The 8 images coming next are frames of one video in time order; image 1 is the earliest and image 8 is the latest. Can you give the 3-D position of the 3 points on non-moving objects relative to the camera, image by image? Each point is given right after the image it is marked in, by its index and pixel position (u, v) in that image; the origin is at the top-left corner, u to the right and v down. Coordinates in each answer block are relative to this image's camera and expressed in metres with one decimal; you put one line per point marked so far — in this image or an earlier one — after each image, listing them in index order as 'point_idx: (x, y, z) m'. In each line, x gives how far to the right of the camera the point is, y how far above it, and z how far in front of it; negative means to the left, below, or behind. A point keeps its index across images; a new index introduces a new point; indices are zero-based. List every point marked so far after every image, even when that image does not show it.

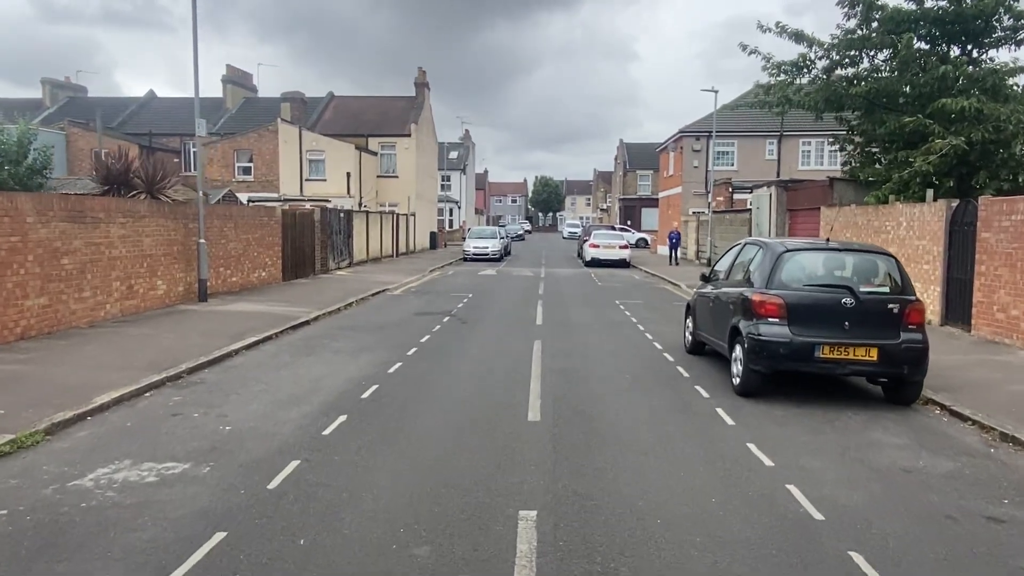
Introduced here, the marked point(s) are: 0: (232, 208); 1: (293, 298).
0: (-6.5, +1.9, +19.0) m
1: (-5.0, -0.1, +18.9) m
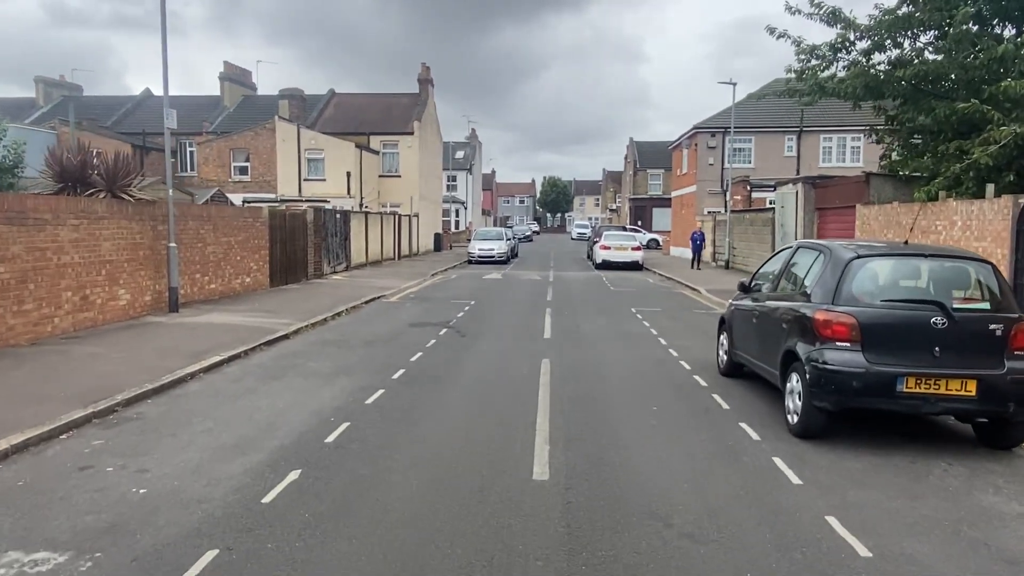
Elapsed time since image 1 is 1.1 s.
0: (-6.4, +1.7, +17.3) m
1: (-4.9, -0.2, +17.2) m
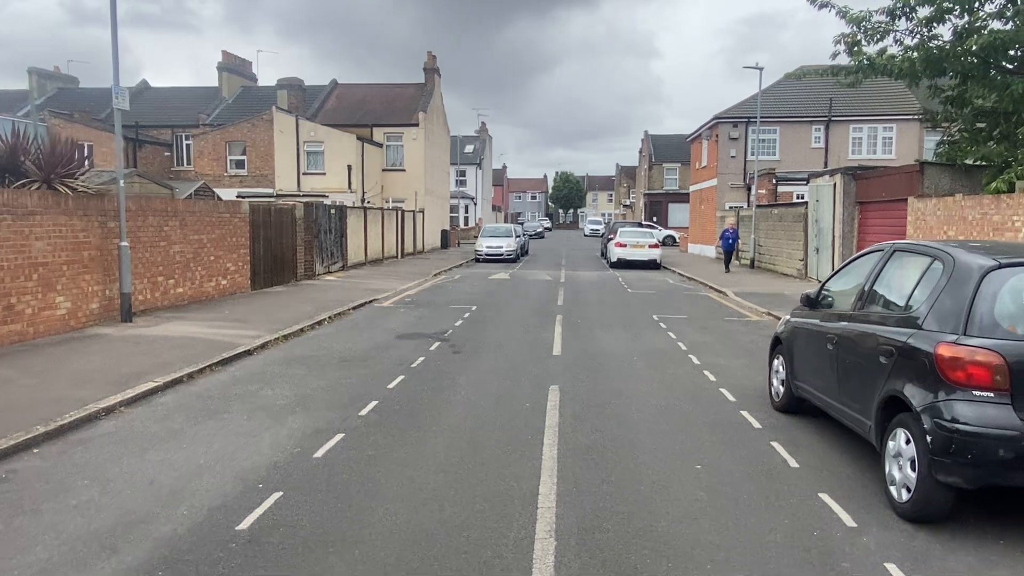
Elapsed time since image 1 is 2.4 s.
0: (-6.3, +1.6, +15.2) m
1: (-4.8, -0.3, +15.1) m
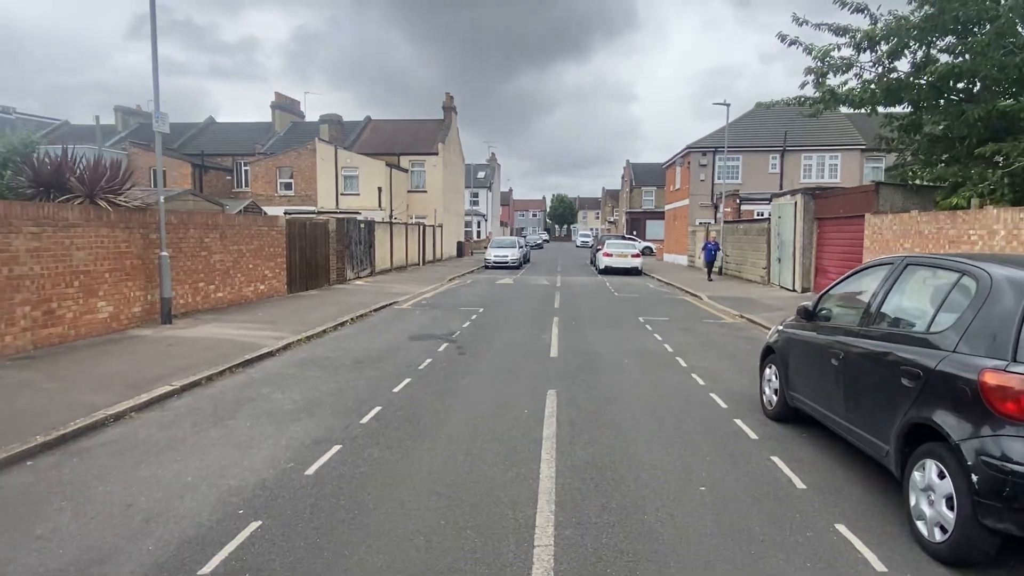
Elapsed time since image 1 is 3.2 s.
0: (-6.2, +1.5, +16.6) m
1: (-4.7, -0.5, +16.4) m
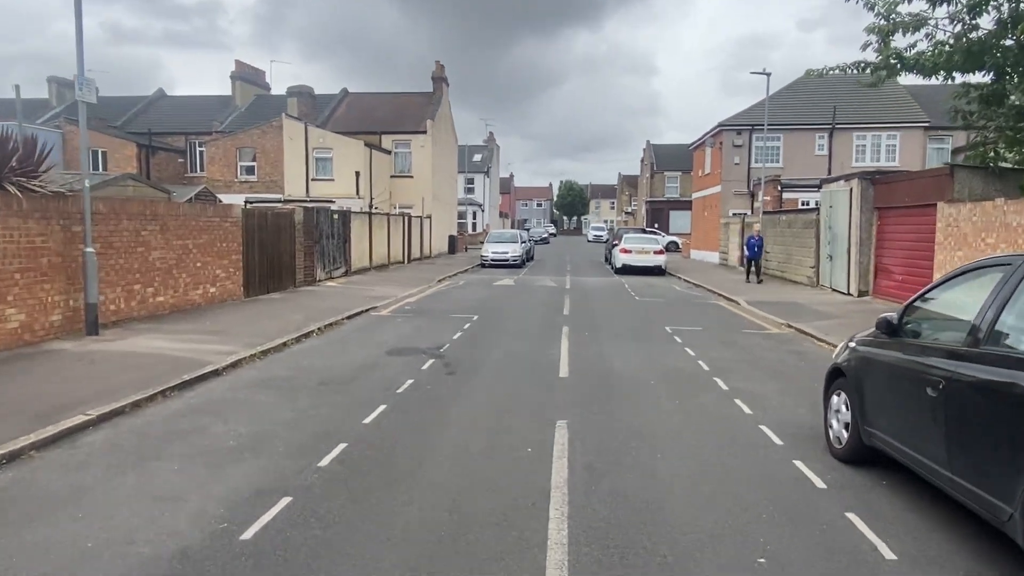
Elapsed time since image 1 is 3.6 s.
0: (-6.2, +1.5, +14.0) m
1: (-4.7, -0.5, +13.8) m
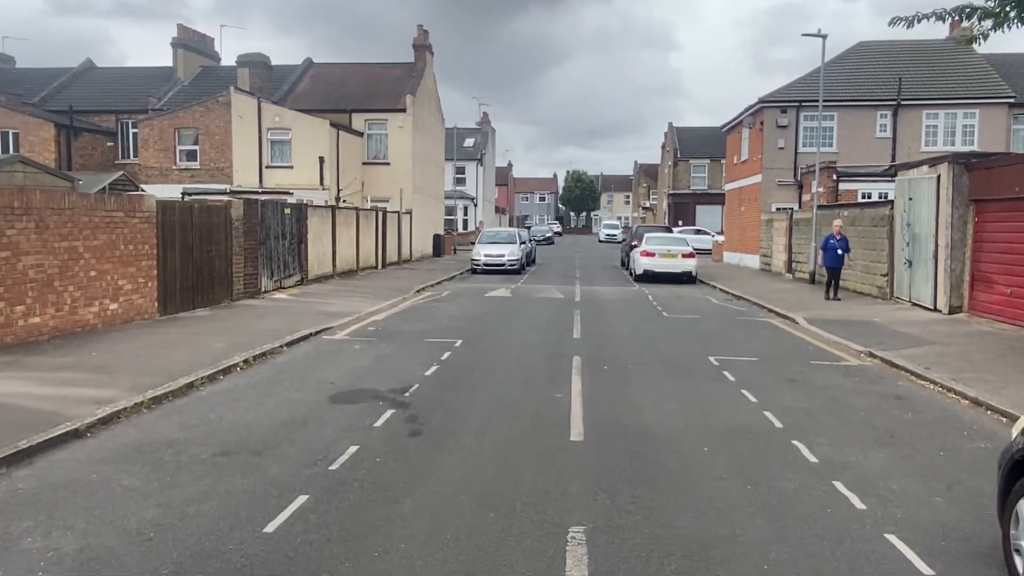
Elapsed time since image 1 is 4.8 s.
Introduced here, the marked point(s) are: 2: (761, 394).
0: (-6.3, +1.3, +10.6) m
1: (-4.8, -0.7, +10.5) m
2: (+2.8, -1.1, +9.1) m
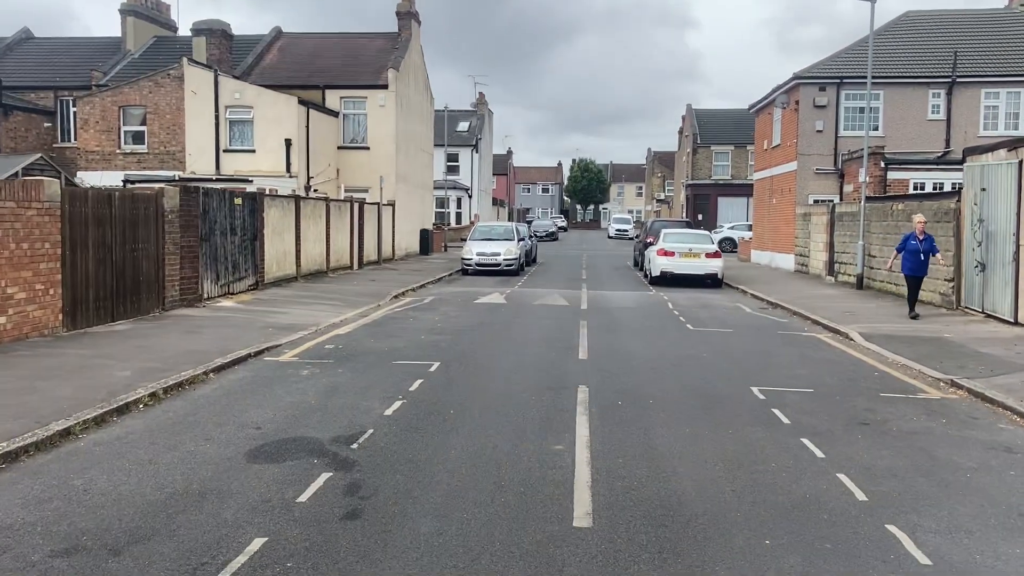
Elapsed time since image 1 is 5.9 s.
0: (-6.4, +1.2, +8.4) m
1: (-4.9, -0.8, +8.2) m
2: (+2.7, -1.3, +6.8) m
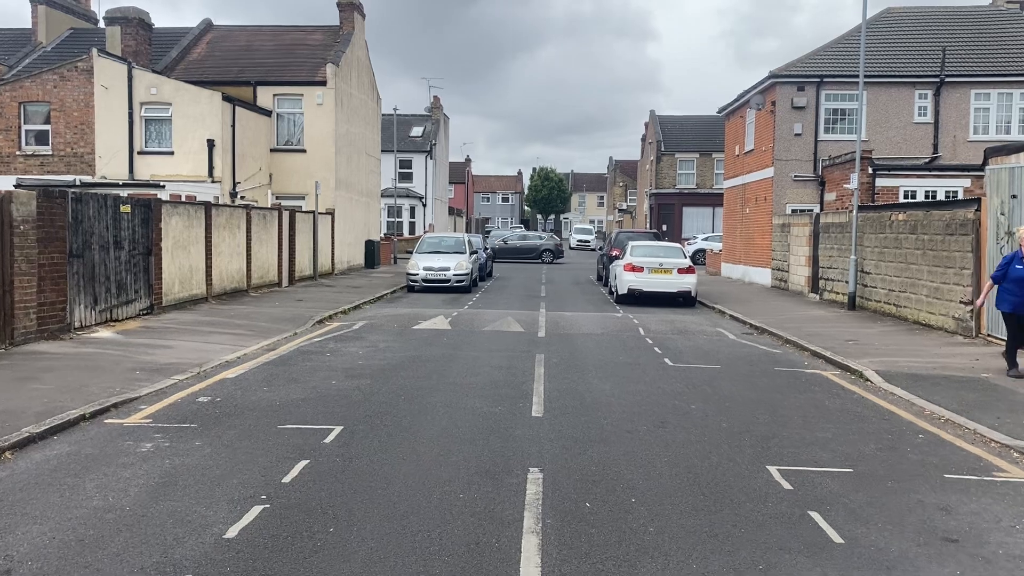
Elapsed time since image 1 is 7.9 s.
0: (-7.0, +0.9, +5.8) m
1: (-5.5, -1.1, +5.7) m
2: (+2.2, -1.5, +4.7) m
